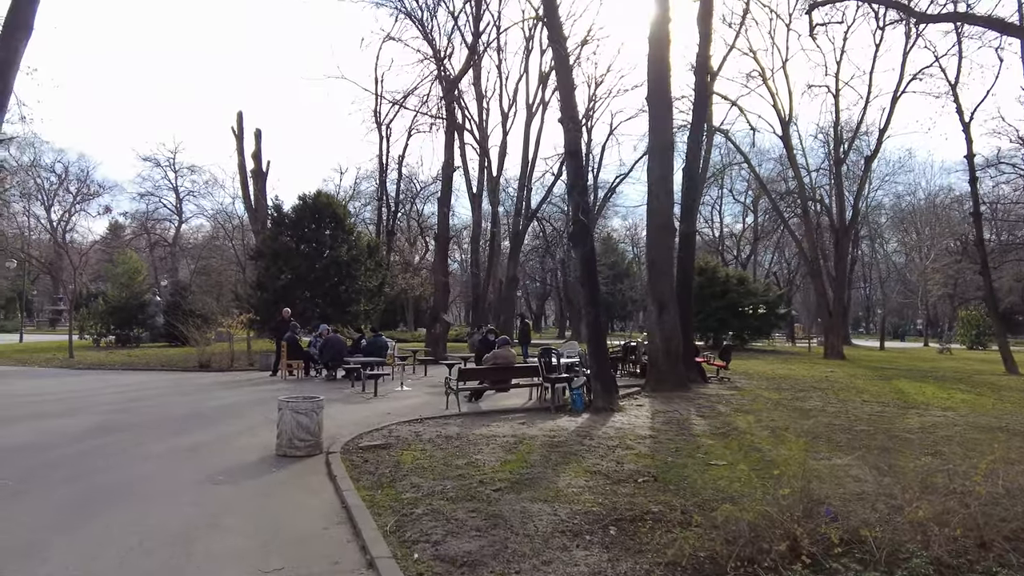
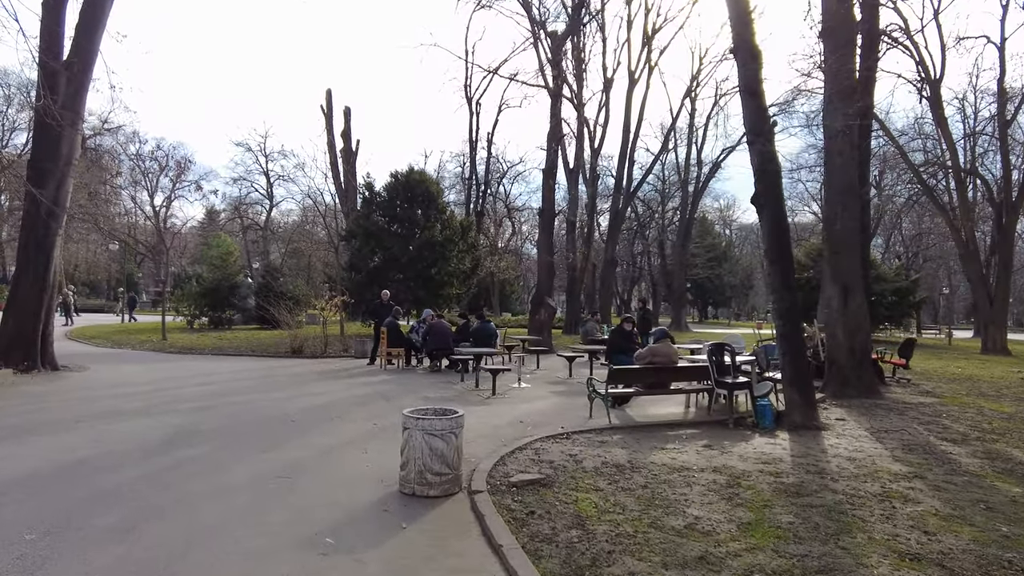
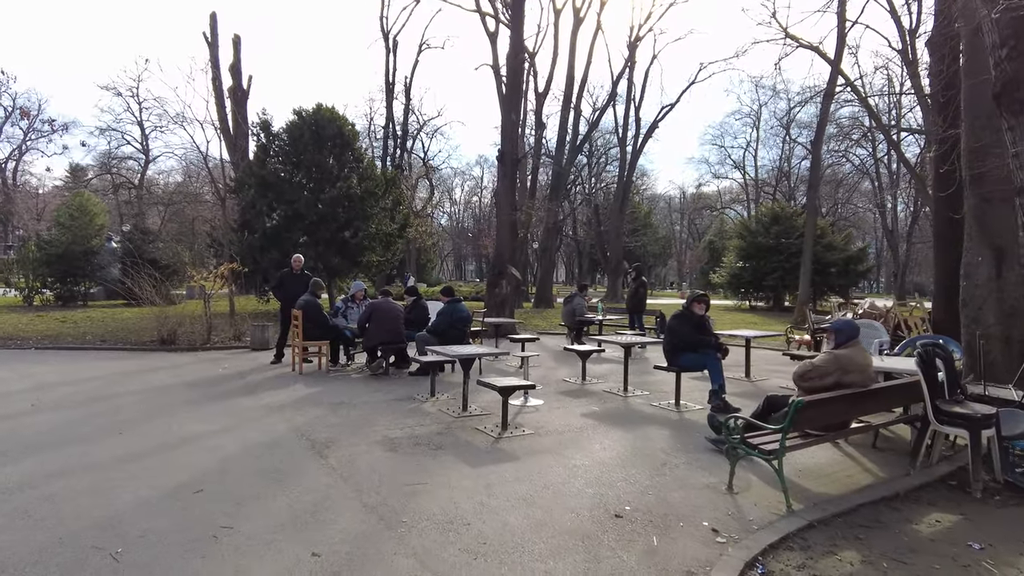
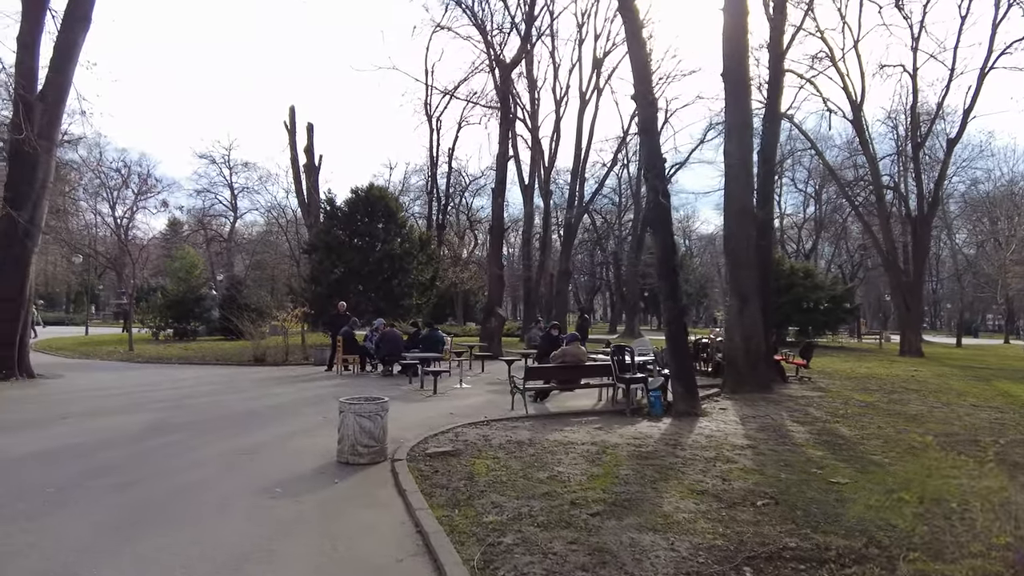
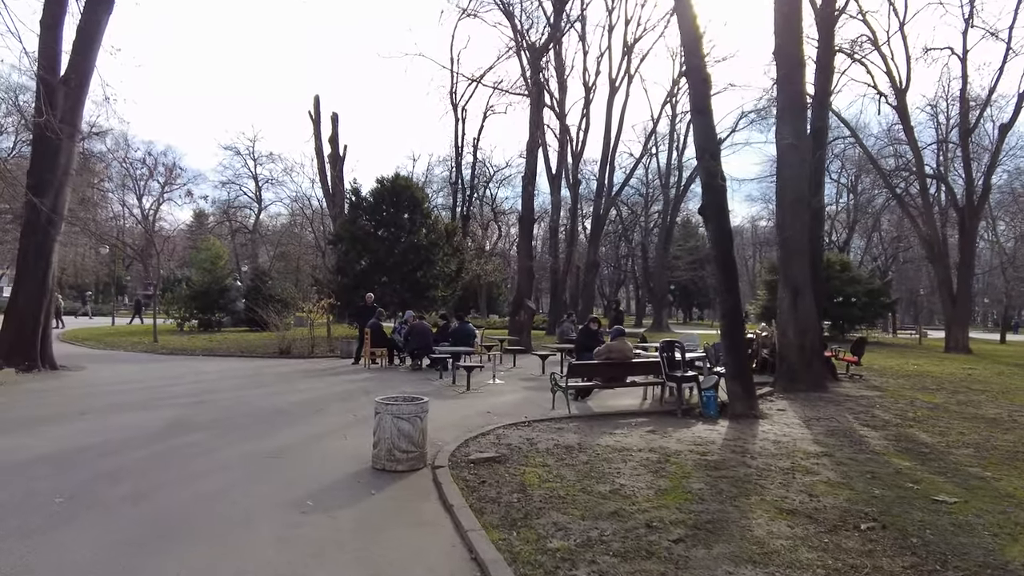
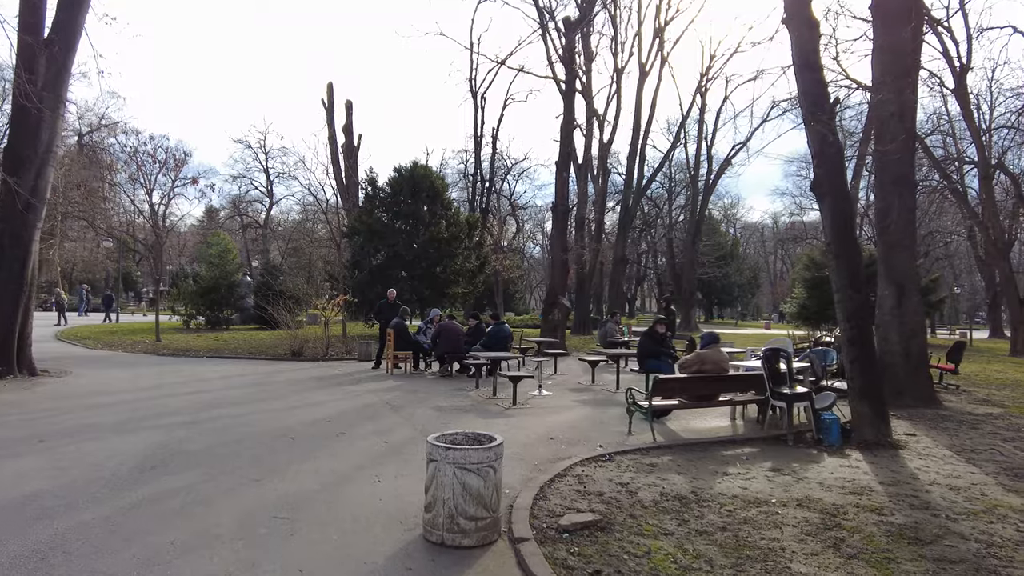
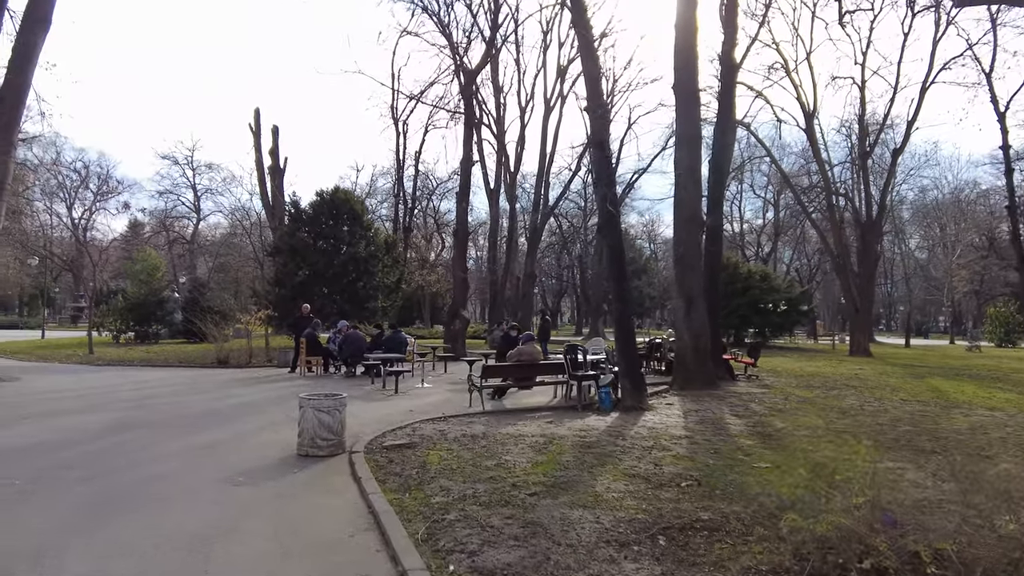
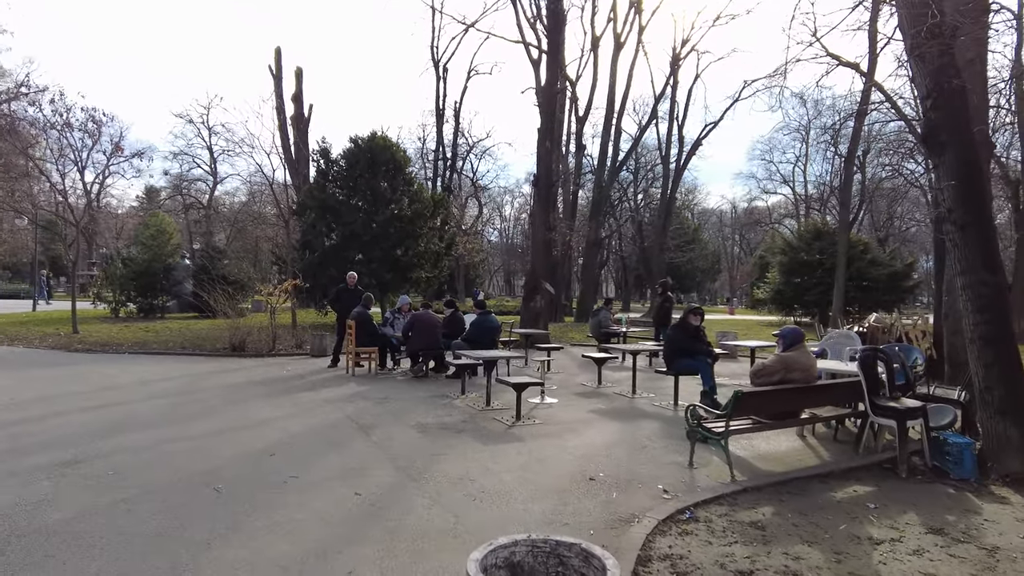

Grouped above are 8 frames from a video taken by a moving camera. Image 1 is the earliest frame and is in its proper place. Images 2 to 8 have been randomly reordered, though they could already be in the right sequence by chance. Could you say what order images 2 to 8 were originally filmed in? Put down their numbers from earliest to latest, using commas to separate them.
7, 4, 5, 2, 6, 8, 3
